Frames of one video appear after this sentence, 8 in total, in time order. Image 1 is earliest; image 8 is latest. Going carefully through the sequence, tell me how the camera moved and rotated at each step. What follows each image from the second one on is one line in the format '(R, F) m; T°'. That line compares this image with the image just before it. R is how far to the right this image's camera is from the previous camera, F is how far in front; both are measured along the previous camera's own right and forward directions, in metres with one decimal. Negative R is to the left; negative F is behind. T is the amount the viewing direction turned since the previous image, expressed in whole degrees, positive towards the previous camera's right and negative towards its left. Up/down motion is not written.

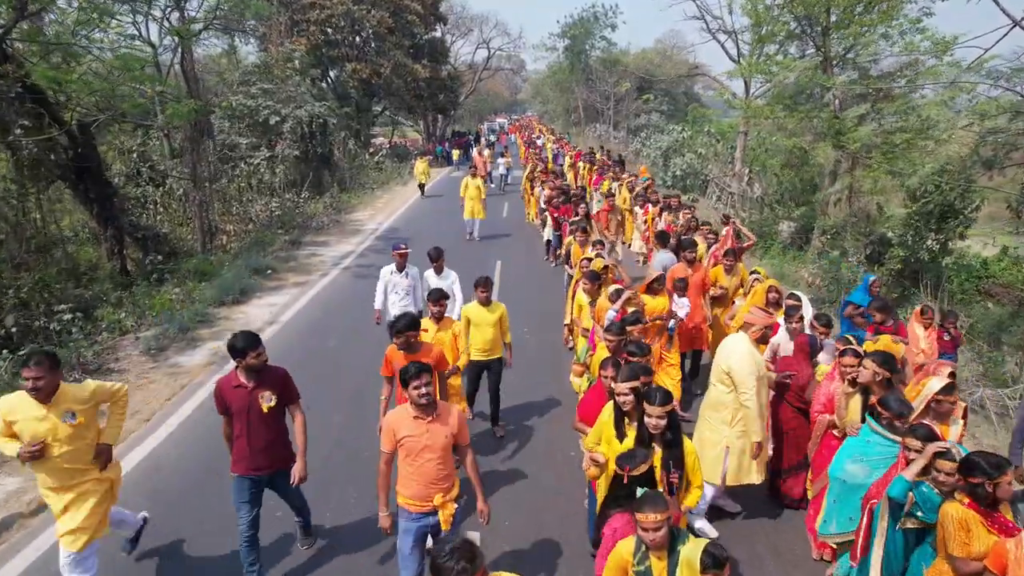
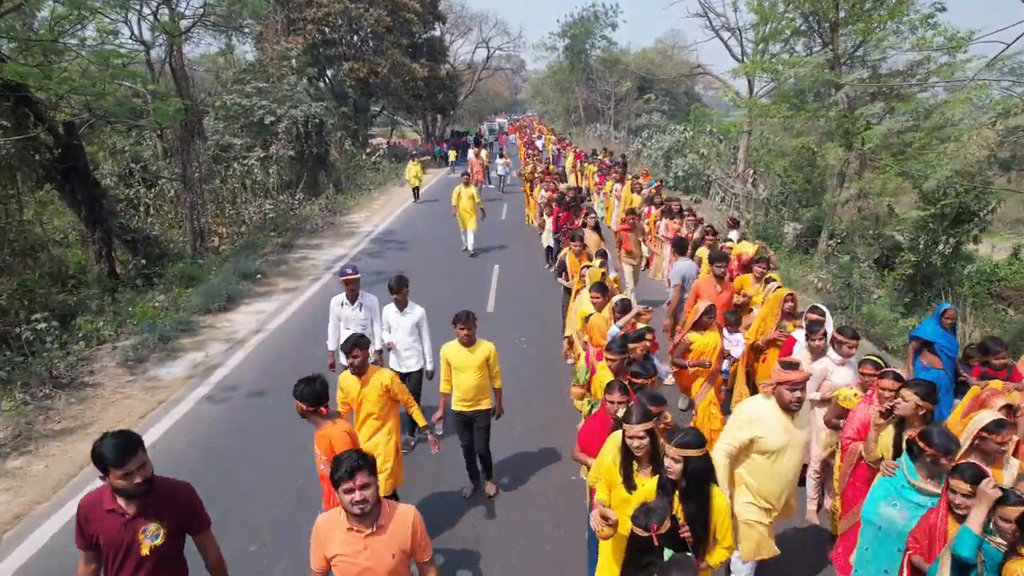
(0.0, +0.4) m; 0°
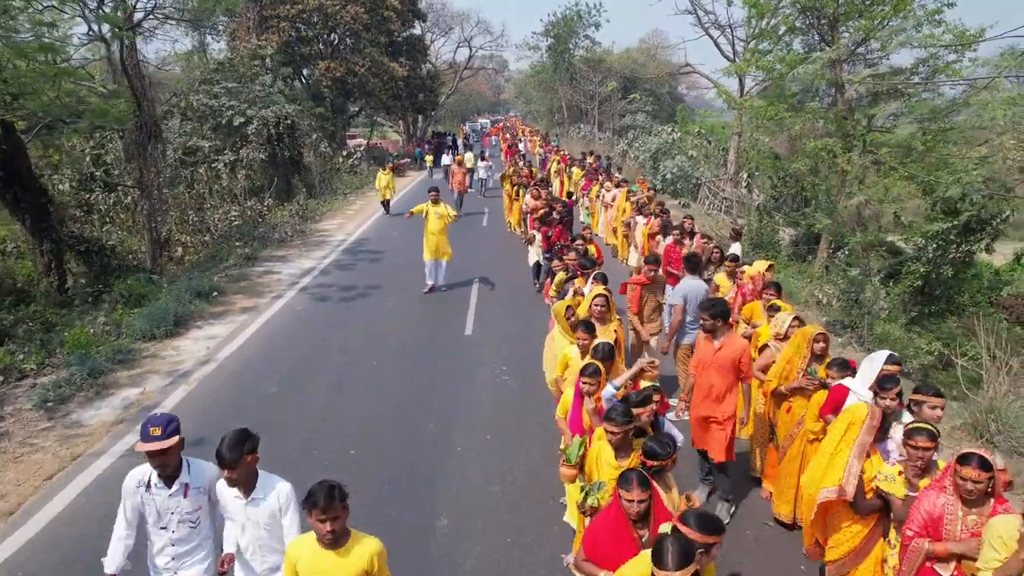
(+0.1, +0.9) m; +1°
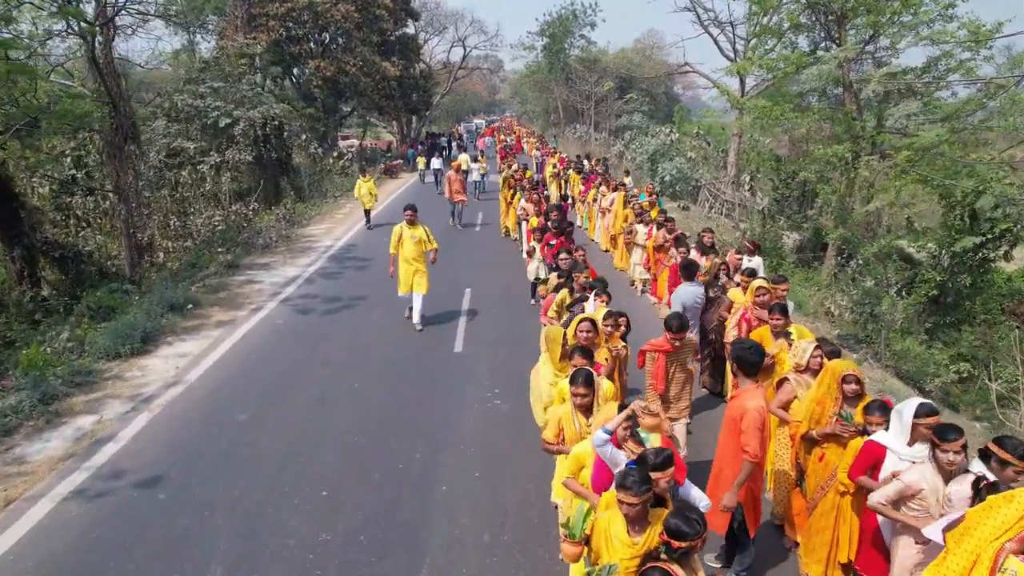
(0.0, +0.6) m; 0°
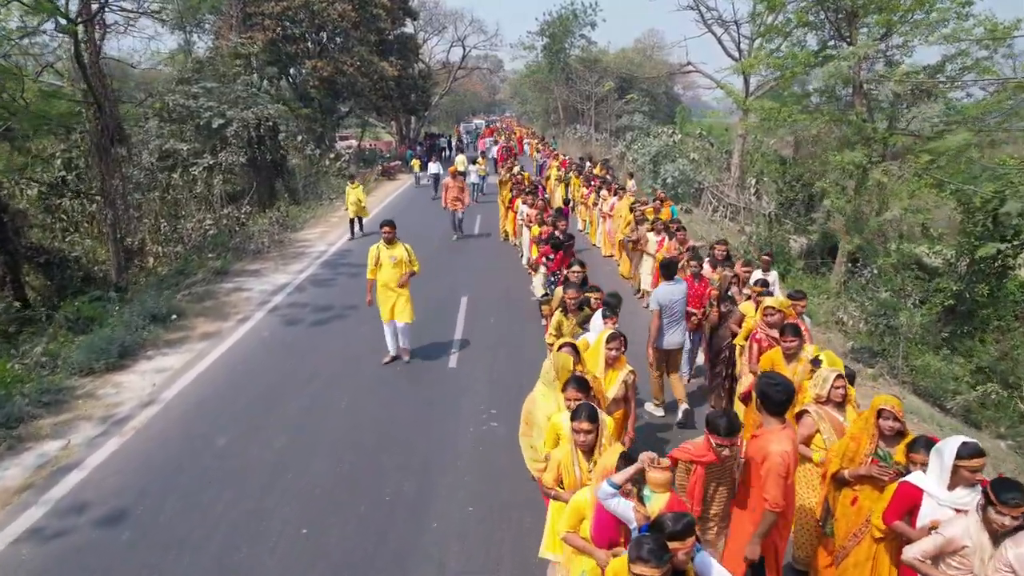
(0.0, +0.4) m; 0°
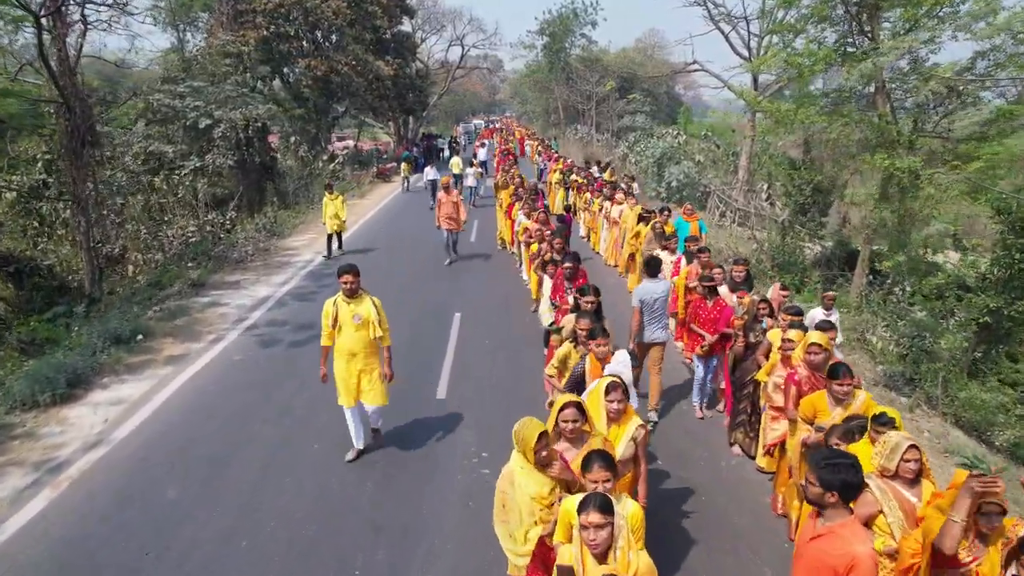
(0.0, +0.8) m; 0°
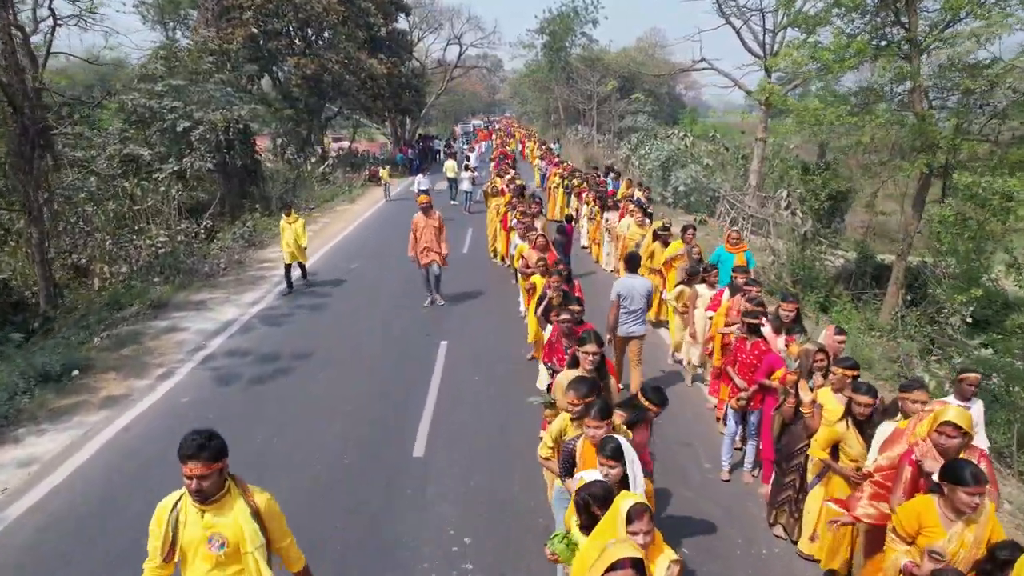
(+0.1, +1.2) m; 0°
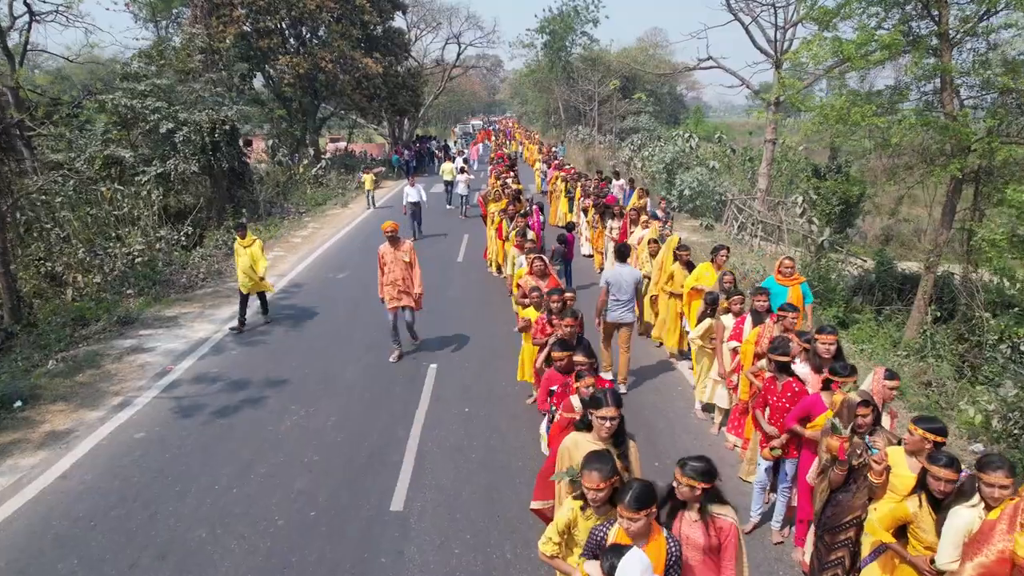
(+0.1, +0.8) m; 0°
